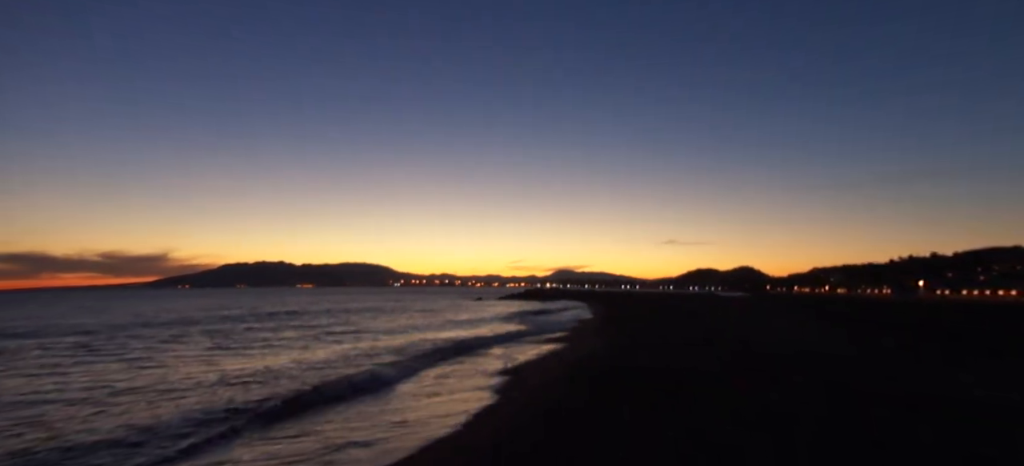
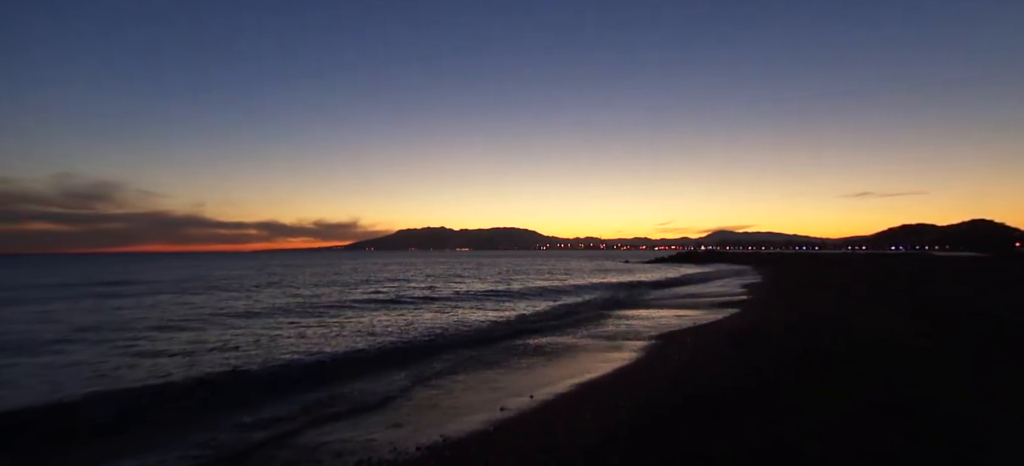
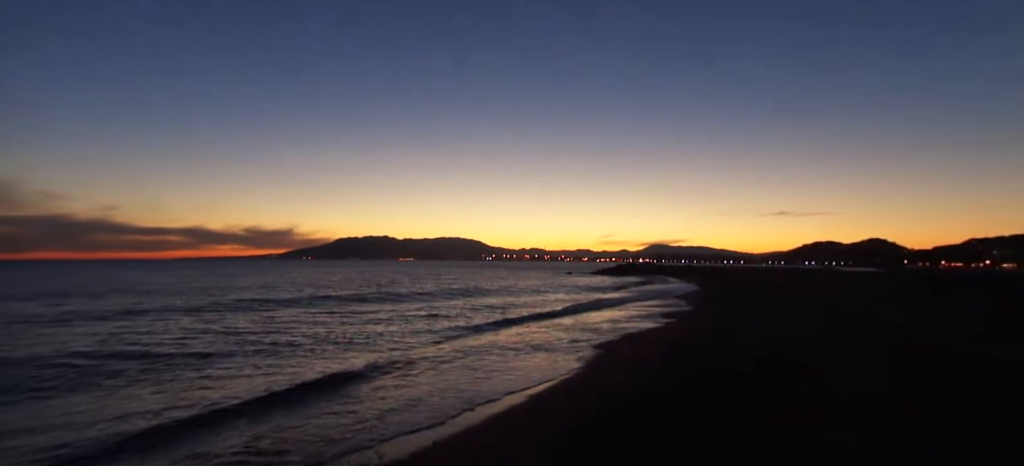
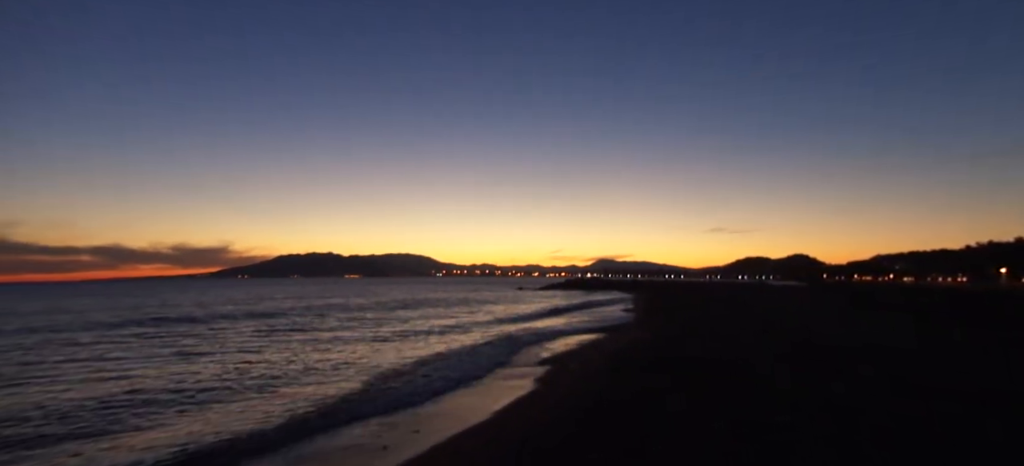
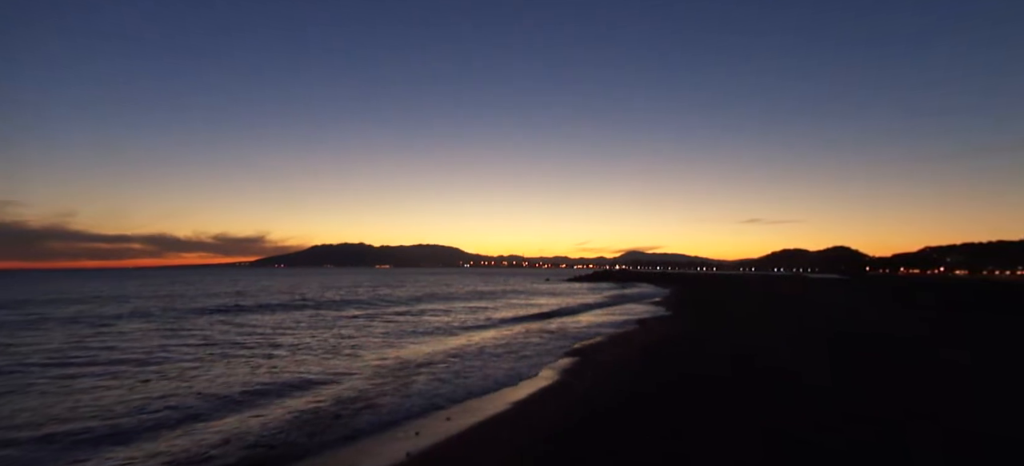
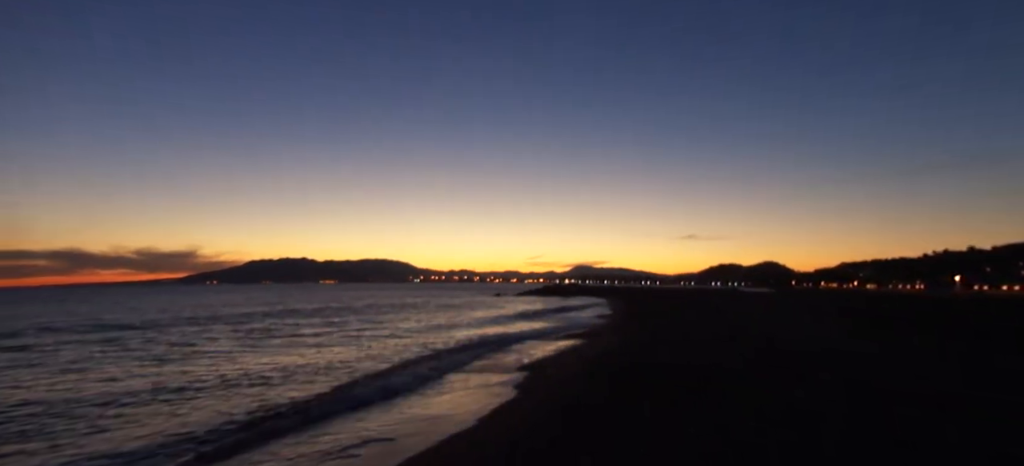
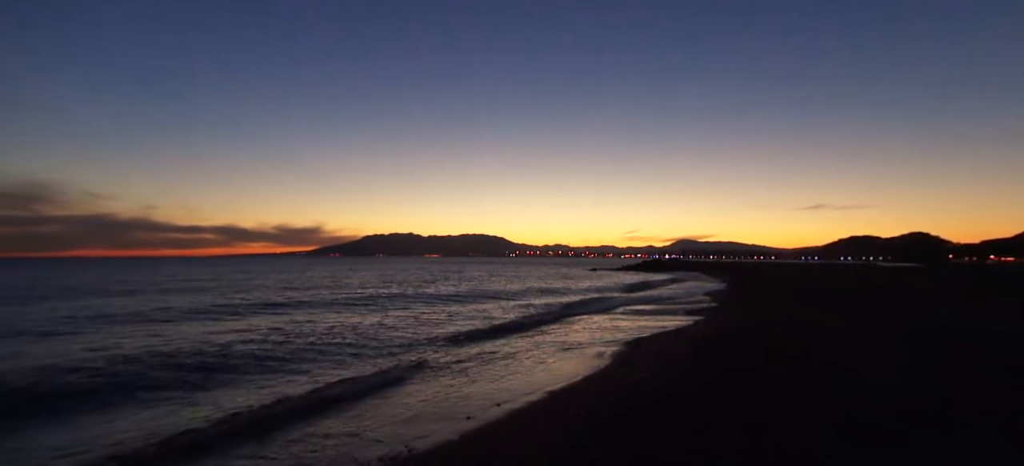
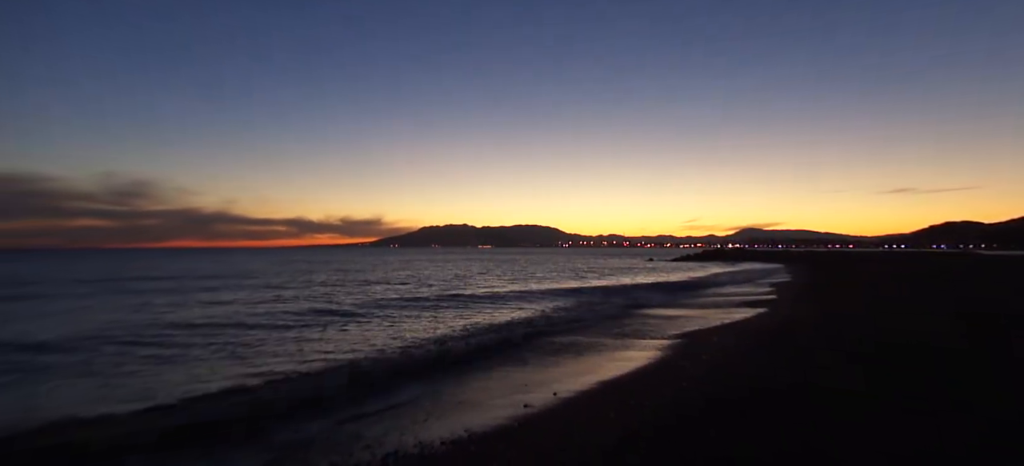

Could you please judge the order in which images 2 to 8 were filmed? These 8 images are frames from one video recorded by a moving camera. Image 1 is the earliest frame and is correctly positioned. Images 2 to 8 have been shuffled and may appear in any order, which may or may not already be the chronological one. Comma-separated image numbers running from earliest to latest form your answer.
6, 4, 5, 3, 7, 2, 8
